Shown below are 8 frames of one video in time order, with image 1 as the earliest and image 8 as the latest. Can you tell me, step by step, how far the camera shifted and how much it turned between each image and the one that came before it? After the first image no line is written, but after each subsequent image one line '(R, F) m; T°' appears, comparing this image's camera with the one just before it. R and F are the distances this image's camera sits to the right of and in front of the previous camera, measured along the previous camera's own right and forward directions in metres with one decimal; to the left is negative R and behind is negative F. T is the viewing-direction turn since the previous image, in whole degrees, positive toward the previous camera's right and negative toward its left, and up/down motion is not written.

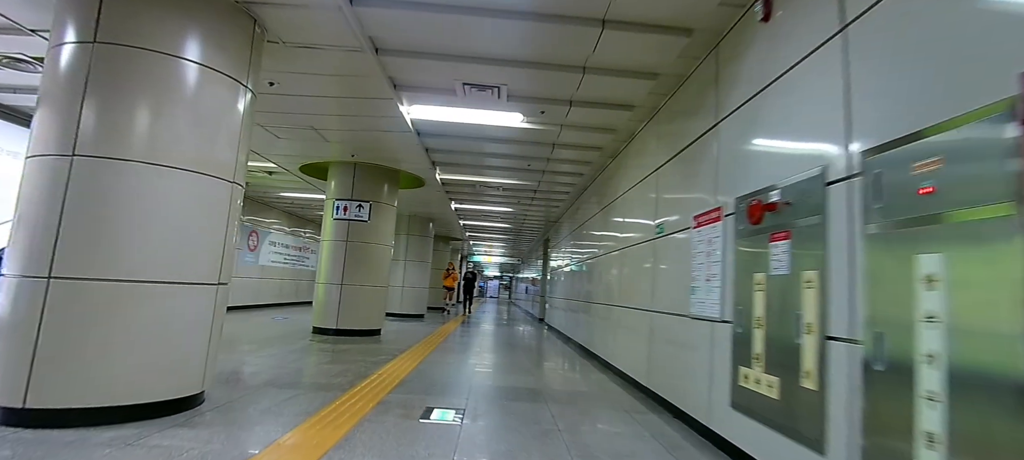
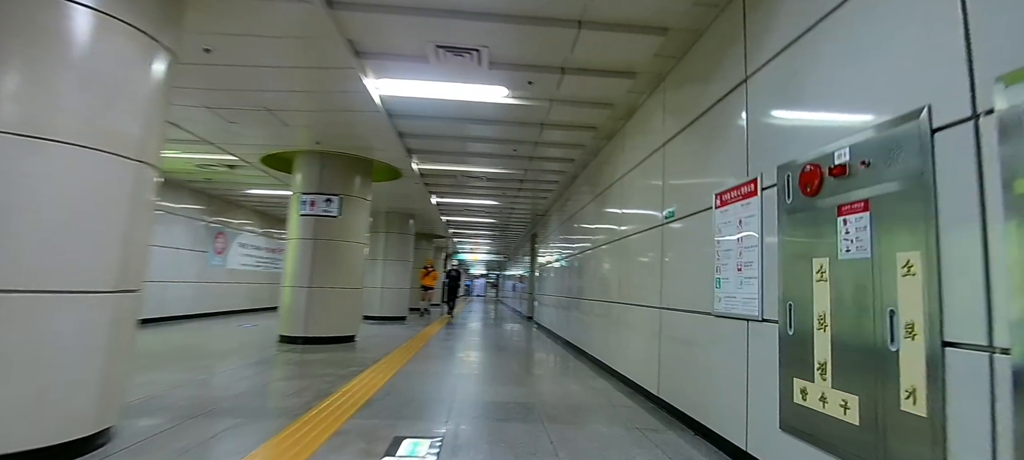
(0.0, +0.6) m; +2°
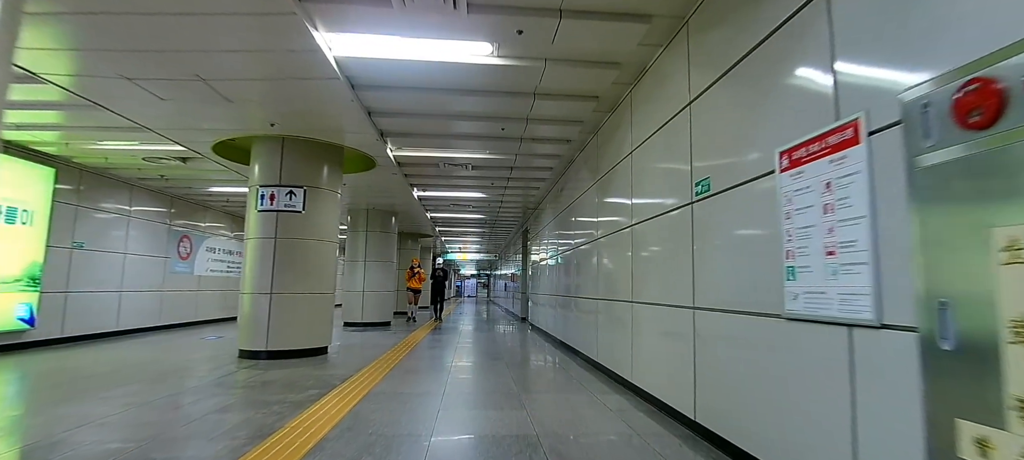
(0.0, +0.8) m; +1°
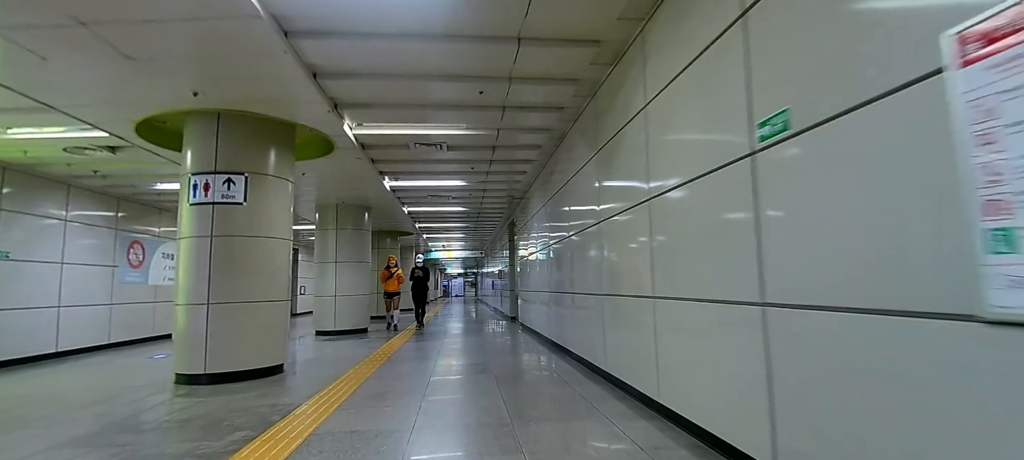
(0.0, +0.9) m; +2°
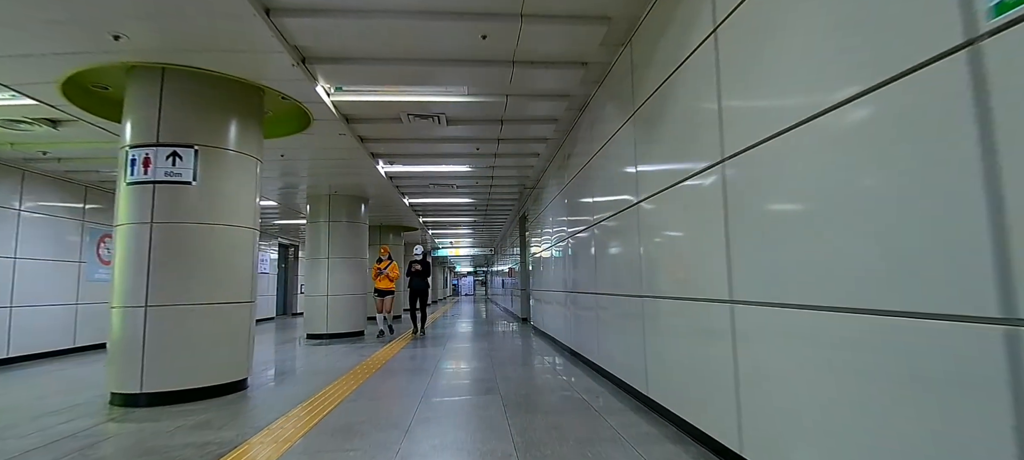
(0.0, +0.9) m; -1°
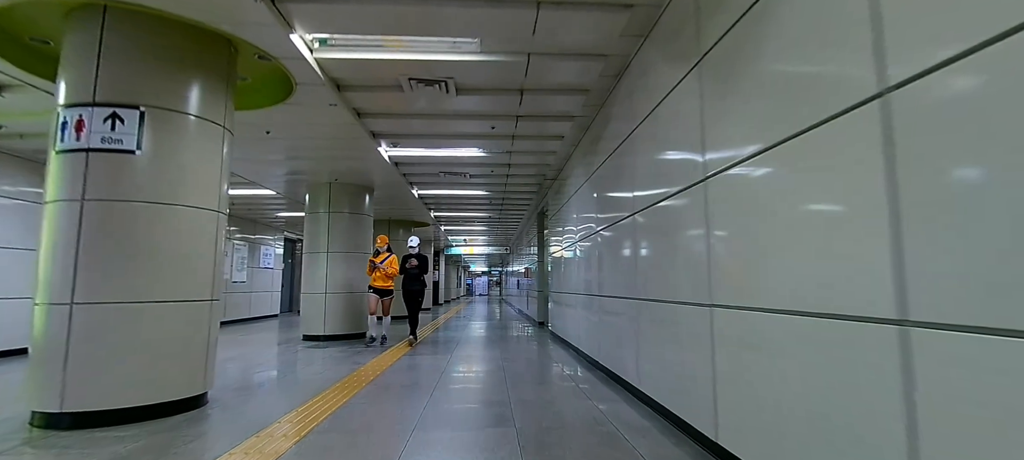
(0.0, +0.8) m; -2°
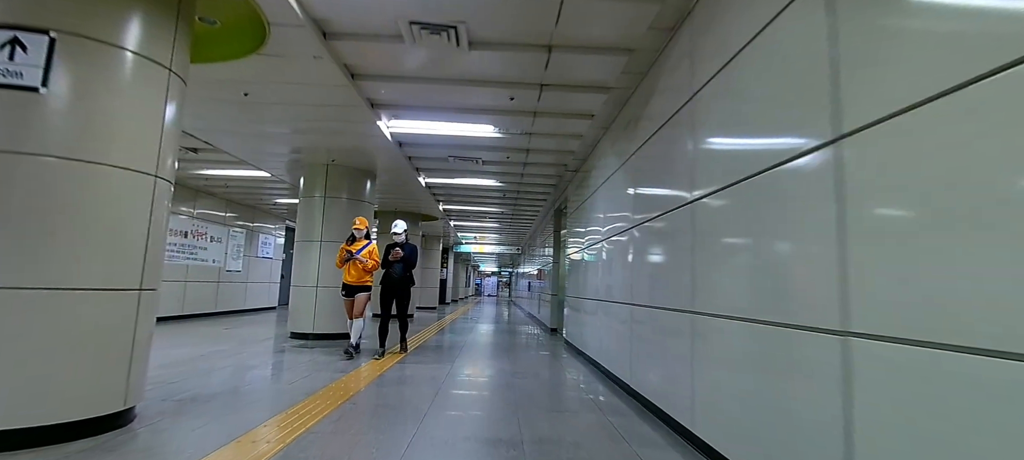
(-0.1, +0.8) m; -2°
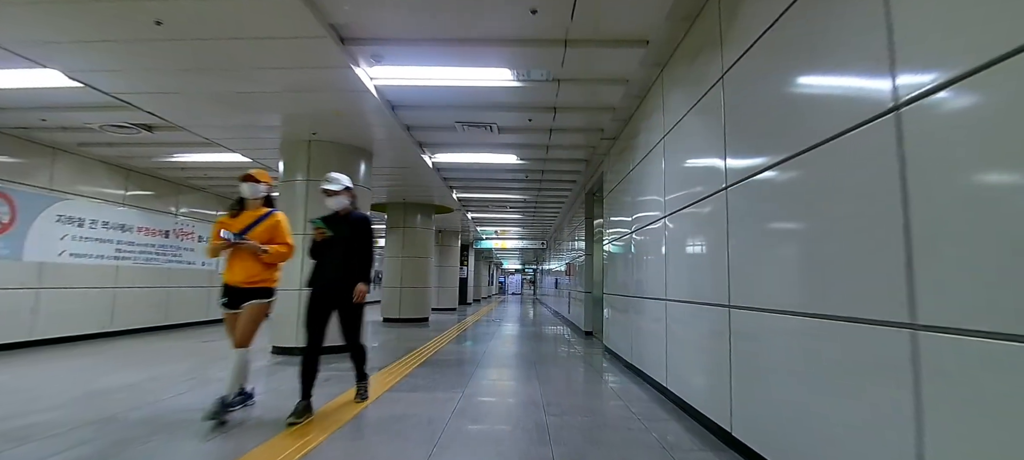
(0.0, +1.3) m; -3°
